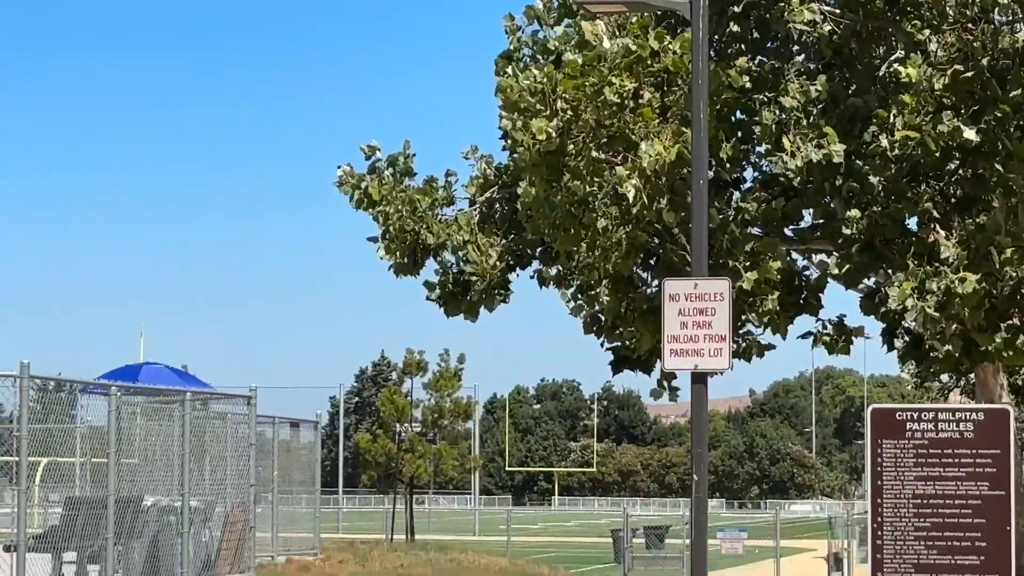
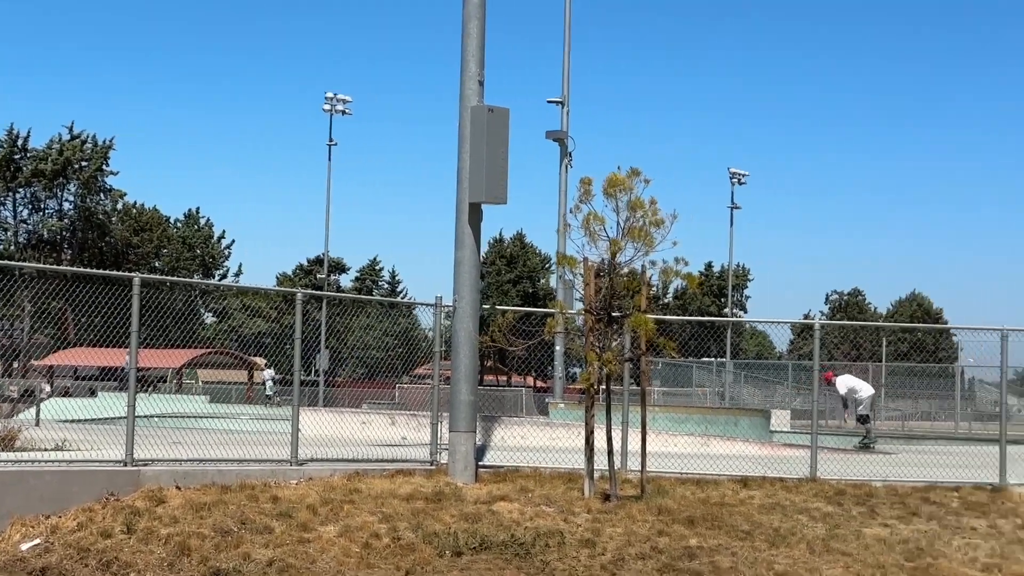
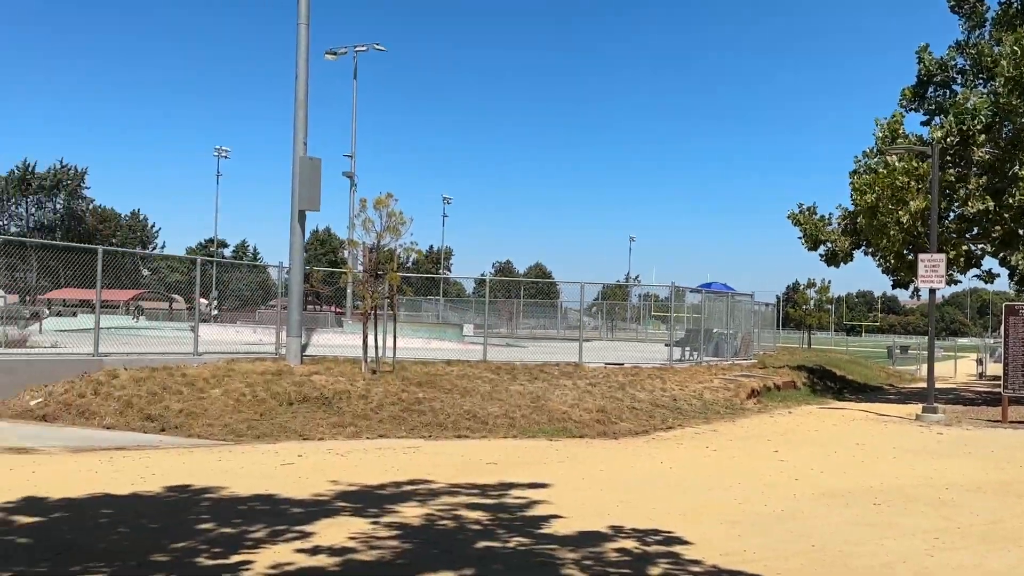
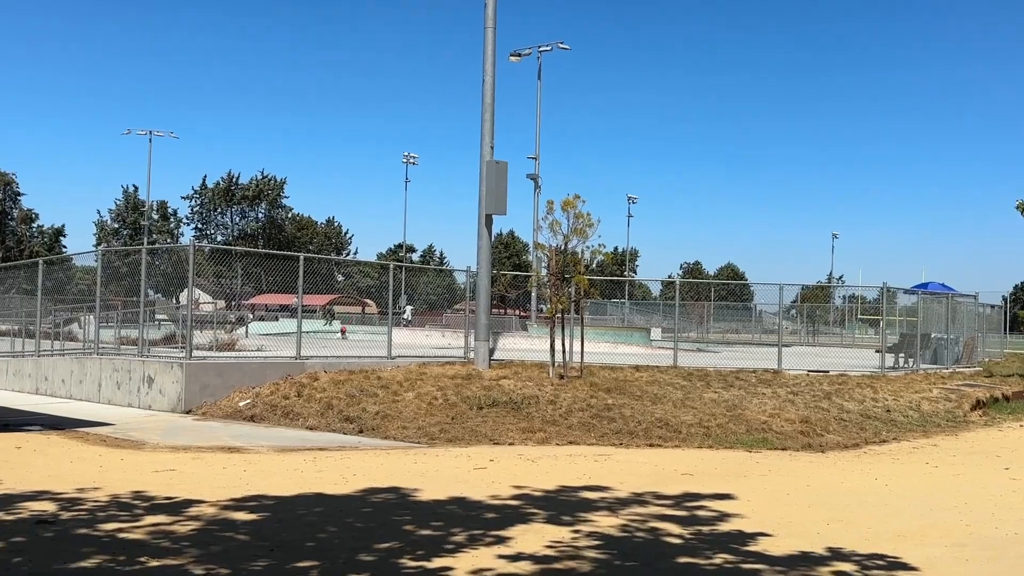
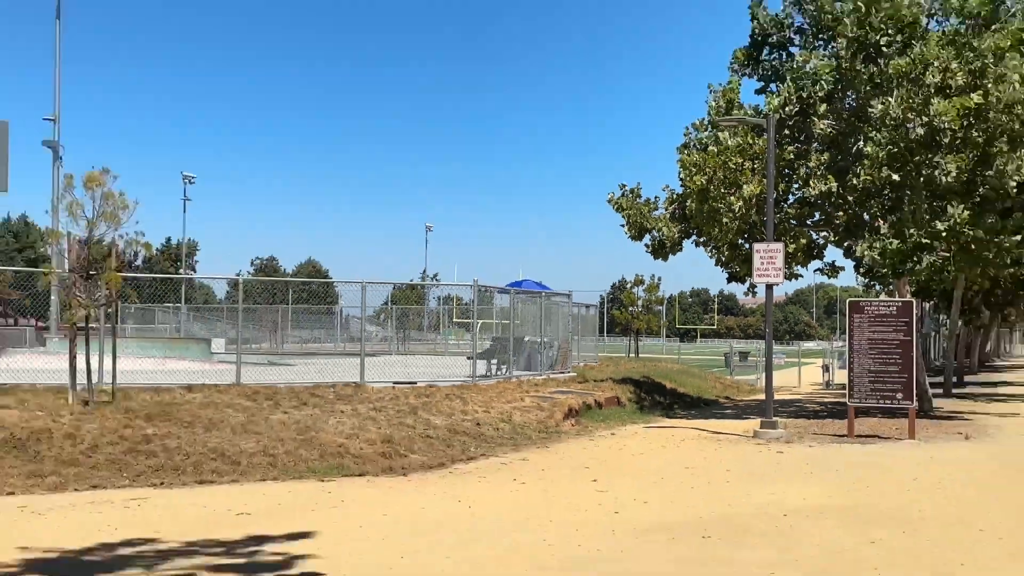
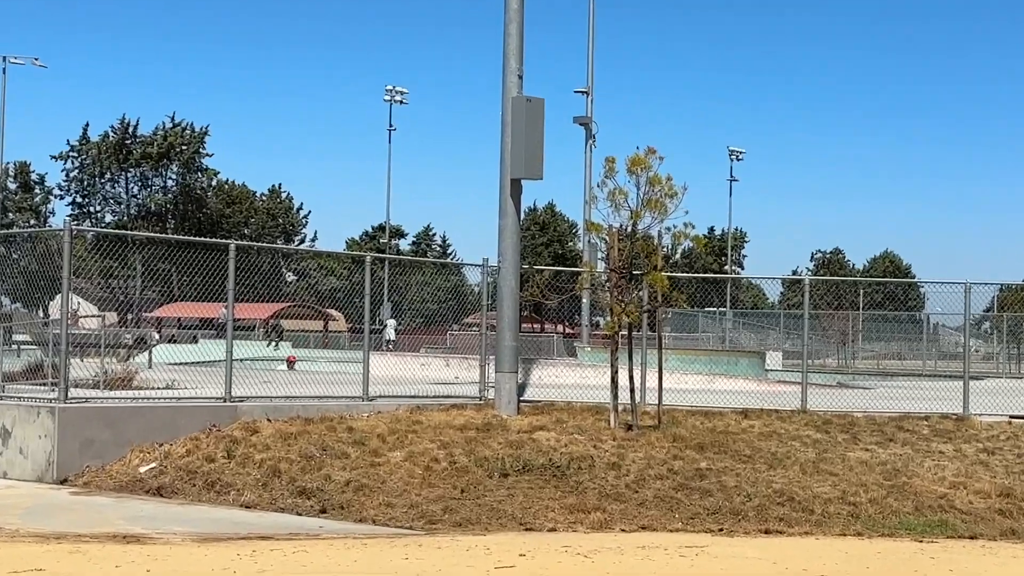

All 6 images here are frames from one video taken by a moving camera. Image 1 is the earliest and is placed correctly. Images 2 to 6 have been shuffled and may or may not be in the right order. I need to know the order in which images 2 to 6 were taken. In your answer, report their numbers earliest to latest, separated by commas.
5, 3, 4, 6, 2
